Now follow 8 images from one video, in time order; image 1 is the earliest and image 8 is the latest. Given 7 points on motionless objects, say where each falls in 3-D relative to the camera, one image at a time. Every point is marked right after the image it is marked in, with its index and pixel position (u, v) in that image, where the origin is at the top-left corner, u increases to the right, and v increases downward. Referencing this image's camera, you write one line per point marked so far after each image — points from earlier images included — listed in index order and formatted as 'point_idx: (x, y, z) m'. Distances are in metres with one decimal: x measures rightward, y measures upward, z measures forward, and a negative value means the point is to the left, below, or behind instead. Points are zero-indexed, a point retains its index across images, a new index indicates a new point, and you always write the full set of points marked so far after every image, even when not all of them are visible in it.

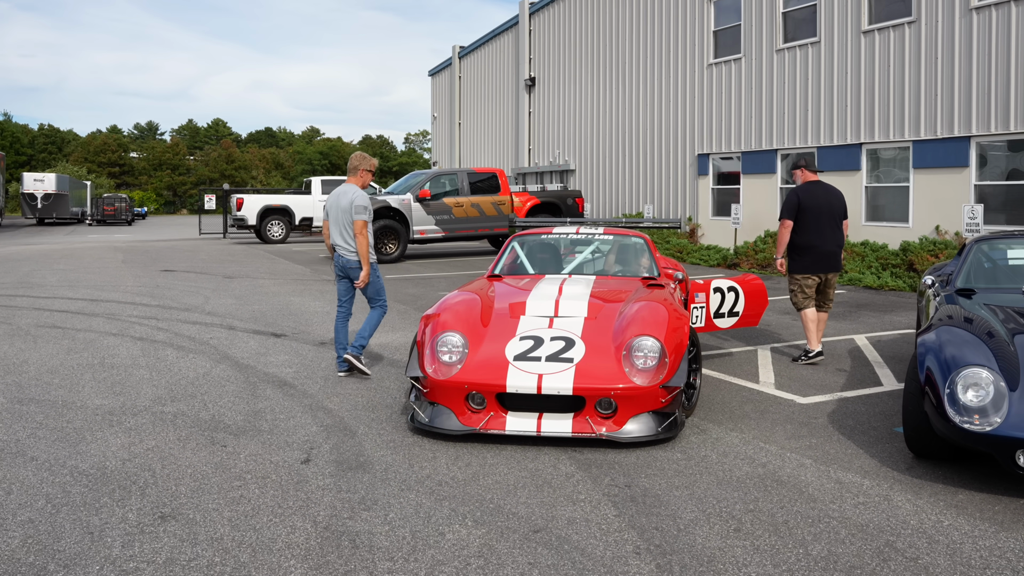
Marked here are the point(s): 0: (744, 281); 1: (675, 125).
0: (+1.7, +0.1, +6.8) m
1: (+3.4, +3.1, +17.7) m
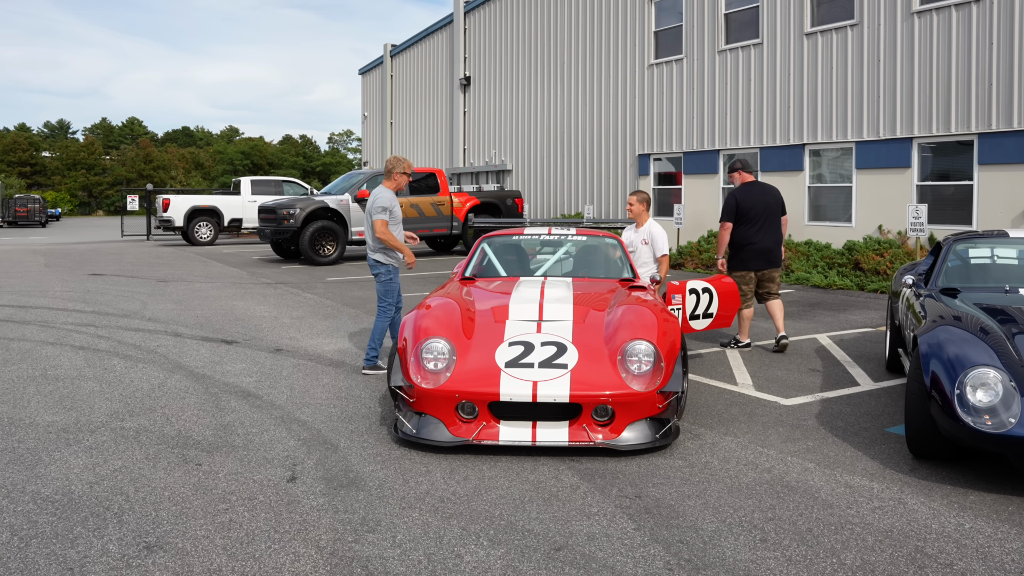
0: (+1.5, 0.0, +6.7) m
1: (+2.1, +3.1, +17.7) m
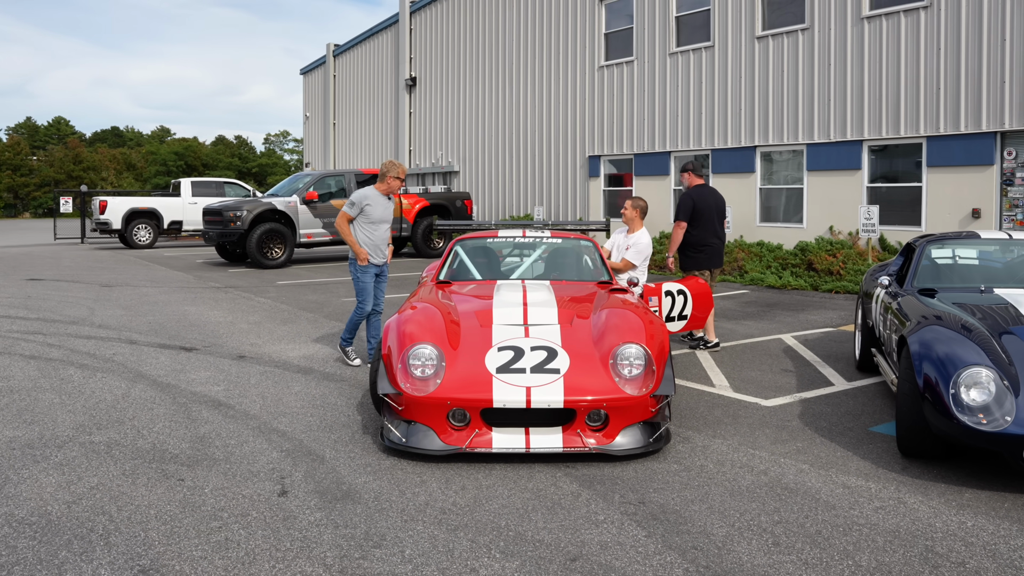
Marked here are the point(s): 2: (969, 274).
0: (+1.3, 0.0, +6.7) m
1: (+1.1, +3.1, +17.8) m
2: (+2.8, +0.1, +5.8) m
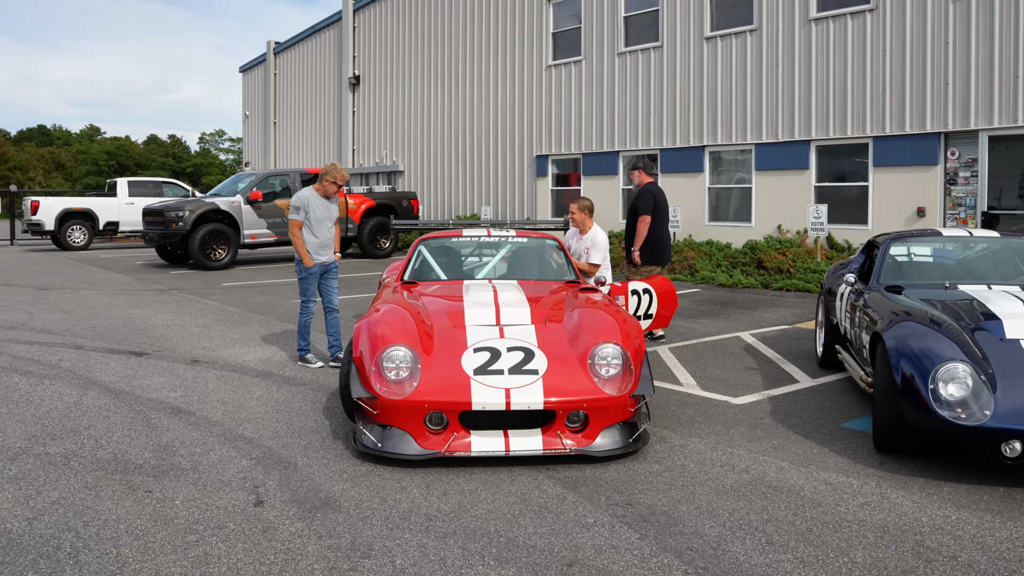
0: (+1.0, 0.0, +6.7) m
1: (+0.1, +3.1, +17.7) m
2: (+2.6, +0.1, +5.8) m
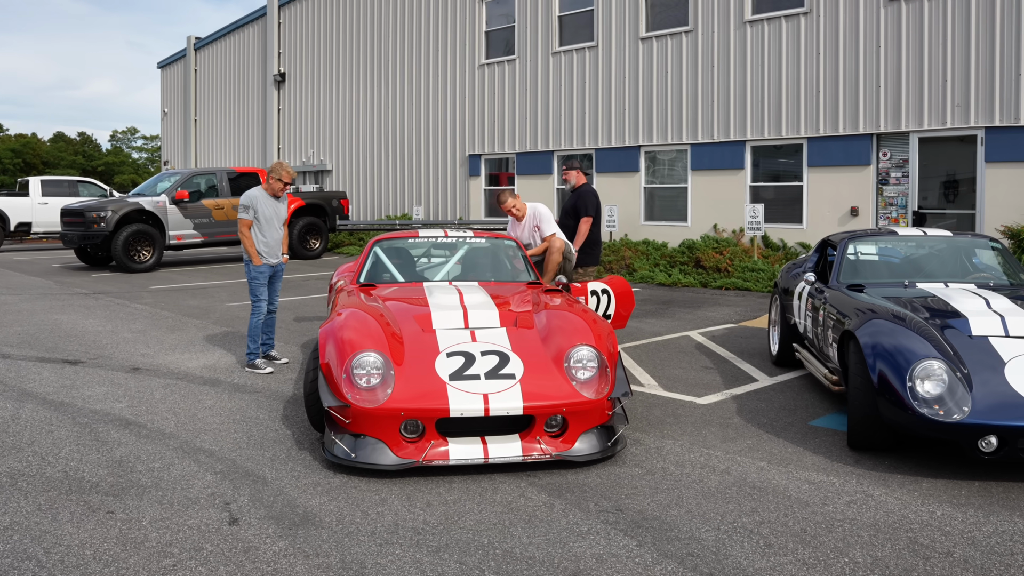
0: (+0.7, 0.0, +6.7) m
1: (-1.3, +3.0, +17.5) m
2: (+2.4, +0.1, +6.0) m
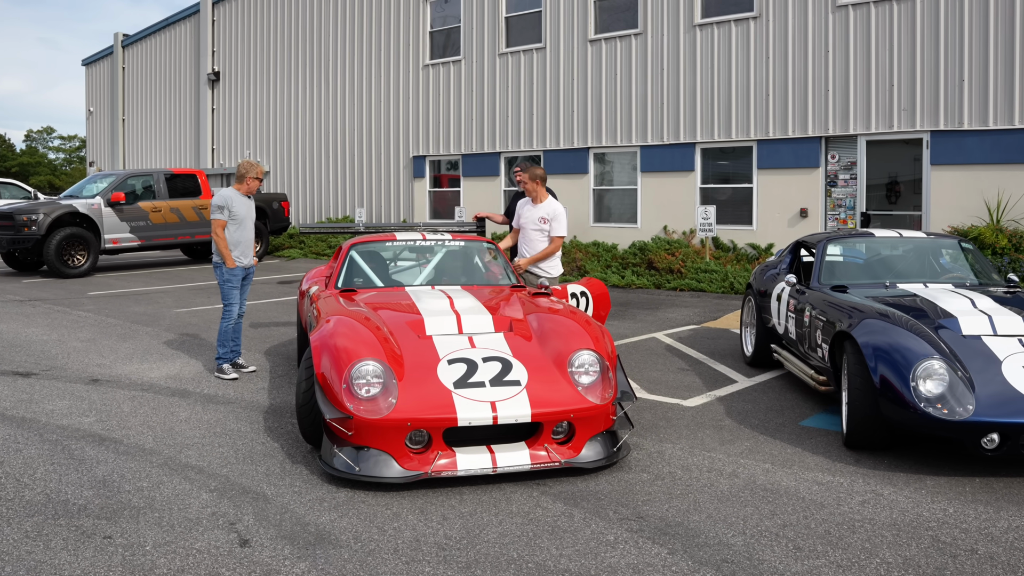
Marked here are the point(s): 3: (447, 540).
0: (+0.5, 0.0, +6.6) m
1: (-2.4, +3.0, +17.3) m
2: (+2.3, +0.1, +6.1) m
3: (-0.3, -1.0, +3.7) m
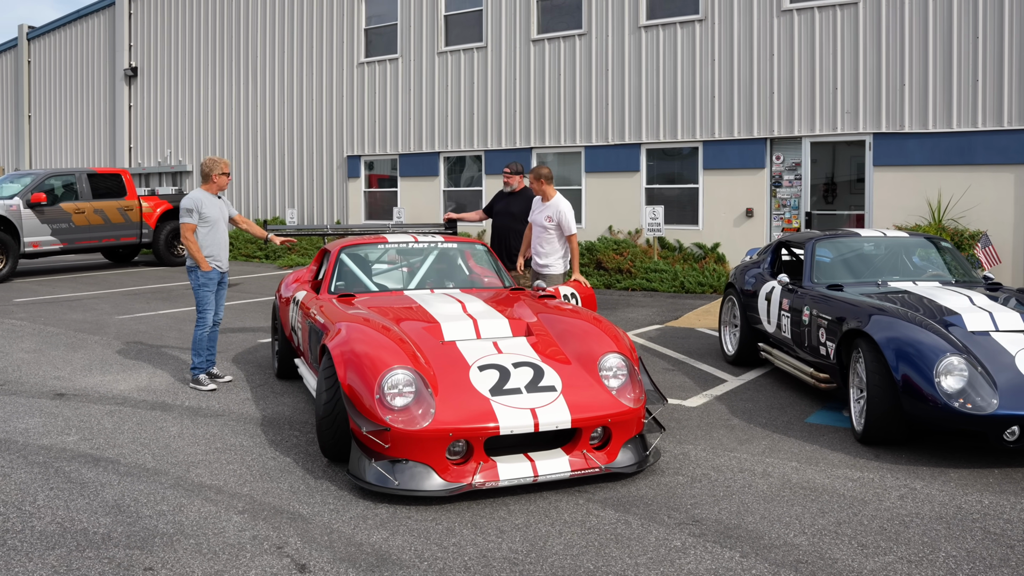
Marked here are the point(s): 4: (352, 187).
0: (+0.4, 0.0, +6.6) m
1: (-3.8, +2.9, +16.8) m
2: (+2.2, +0.1, +6.2) m
3: (0.0, -1.0, +3.6) m
4: (-3.1, +1.8, +16.4) m
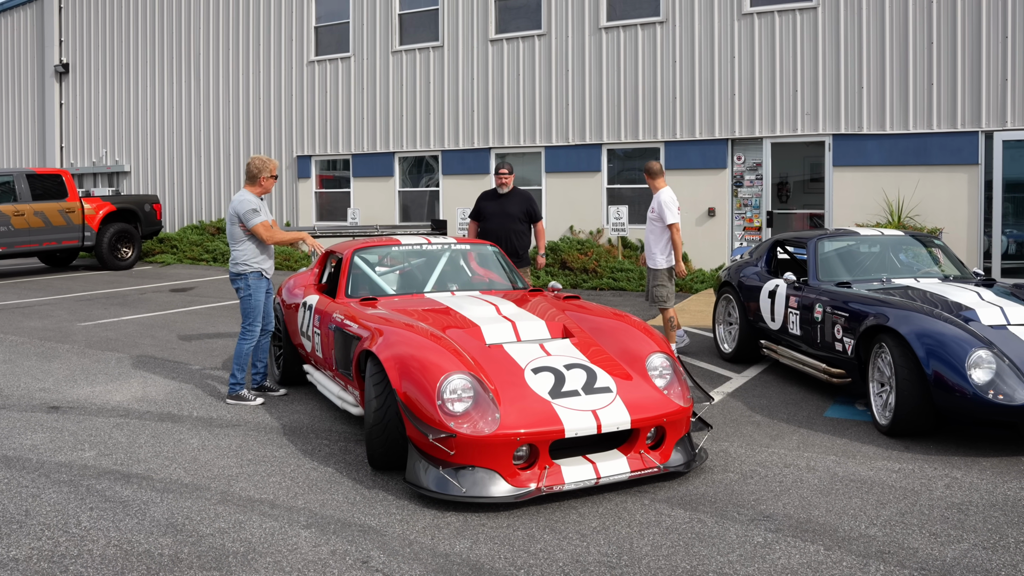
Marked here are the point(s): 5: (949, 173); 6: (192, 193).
0: (+0.5, 0.0, +6.5) m
1: (-4.8, +2.9, +16.3) m
2: (+2.3, +0.1, +6.4) m
3: (+0.4, -1.0, +3.5) m
4: (-4.1, +1.7, +16.0) m
5: (+5.3, +1.4, +11.5) m
6: (-6.7, +1.8, +17.6) m
